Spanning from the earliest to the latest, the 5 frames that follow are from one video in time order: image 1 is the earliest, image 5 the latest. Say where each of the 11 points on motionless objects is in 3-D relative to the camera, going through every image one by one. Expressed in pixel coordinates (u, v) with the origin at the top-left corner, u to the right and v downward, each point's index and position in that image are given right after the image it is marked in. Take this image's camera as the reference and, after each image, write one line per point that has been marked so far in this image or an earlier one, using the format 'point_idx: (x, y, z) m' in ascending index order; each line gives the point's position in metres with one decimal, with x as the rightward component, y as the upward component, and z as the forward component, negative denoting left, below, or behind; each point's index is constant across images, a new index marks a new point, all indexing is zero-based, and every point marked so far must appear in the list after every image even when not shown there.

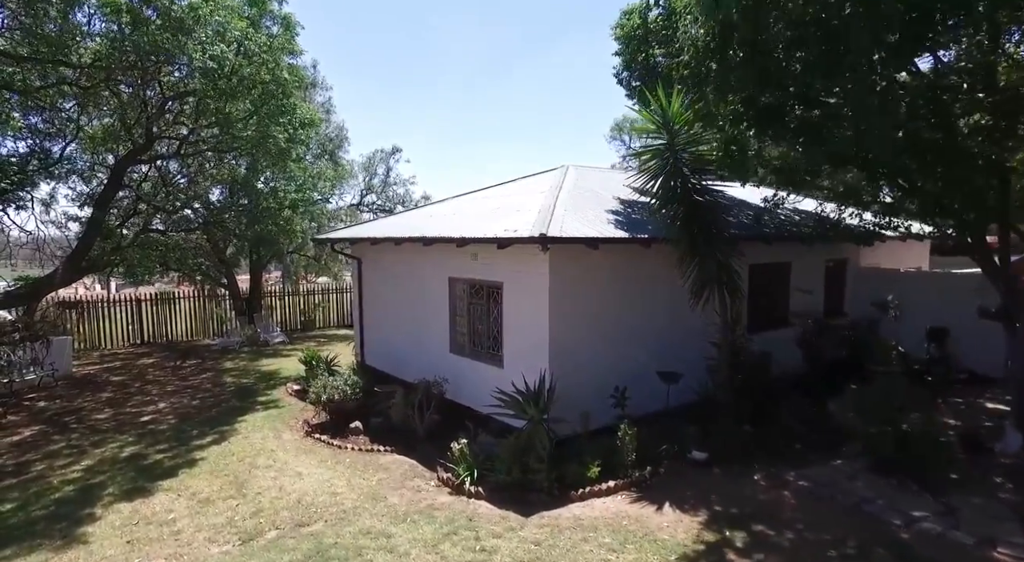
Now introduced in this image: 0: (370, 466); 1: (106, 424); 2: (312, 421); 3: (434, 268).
0: (-1.7, -2.3, +7.4) m
1: (-6.9, -2.4, +10.2) m
2: (-3.1, -2.2, +9.4) m
3: (-1.2, +0.2, +9.6) m
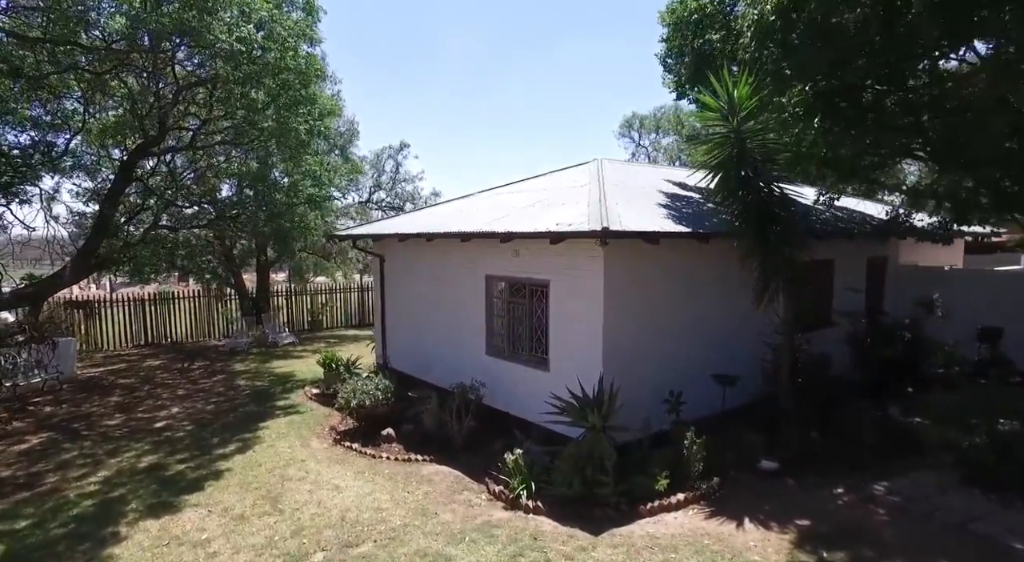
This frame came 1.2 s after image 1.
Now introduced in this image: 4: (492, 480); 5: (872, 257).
0: (-1.1, -2.3, +6.8) m
1: (-6.3, -2.4, +9.6) m
2: (-2.5, -2.2, +8.8) m
3: (-0.7, +0.2, +9.1) m
4: (-0.2, -2.2, +6.6) m
5: (+6.4, +0.4, +10.7) m
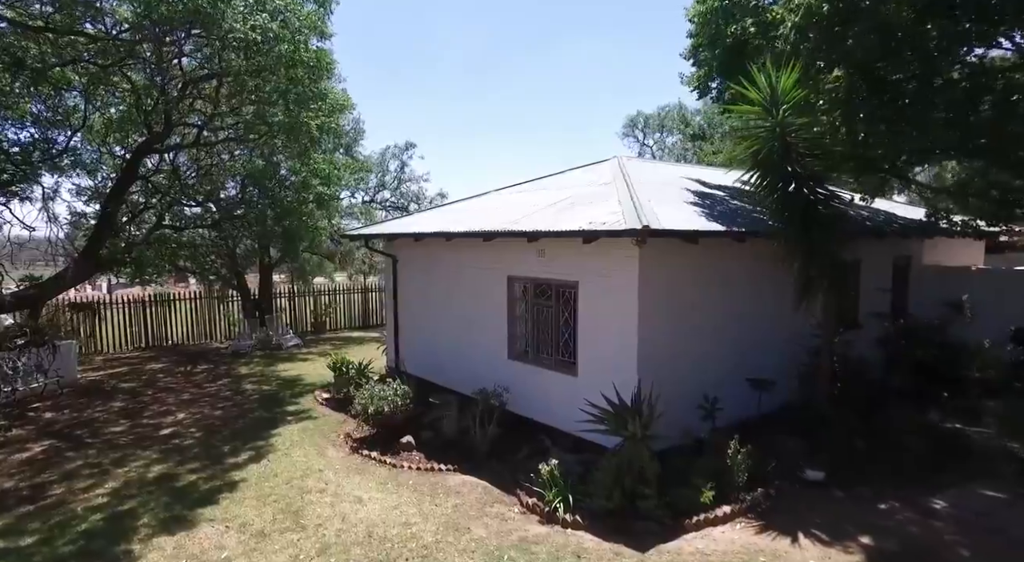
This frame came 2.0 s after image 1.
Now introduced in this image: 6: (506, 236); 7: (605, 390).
0: (-0.8, -2.3, +6.5) m
1: (-6.0, -2.4, +9.2) m
2: (-2.2, -2.2, +8.5) m
3: (-0.3, +0.2, +8.7) m
4: (+0.1, -2.2, +6.3) m
5: (+6.7, +0.4, +10.4) m
6: (-0.1, +0.6, +7.7) m
7: (+1.1, -1.3, +7.0) m
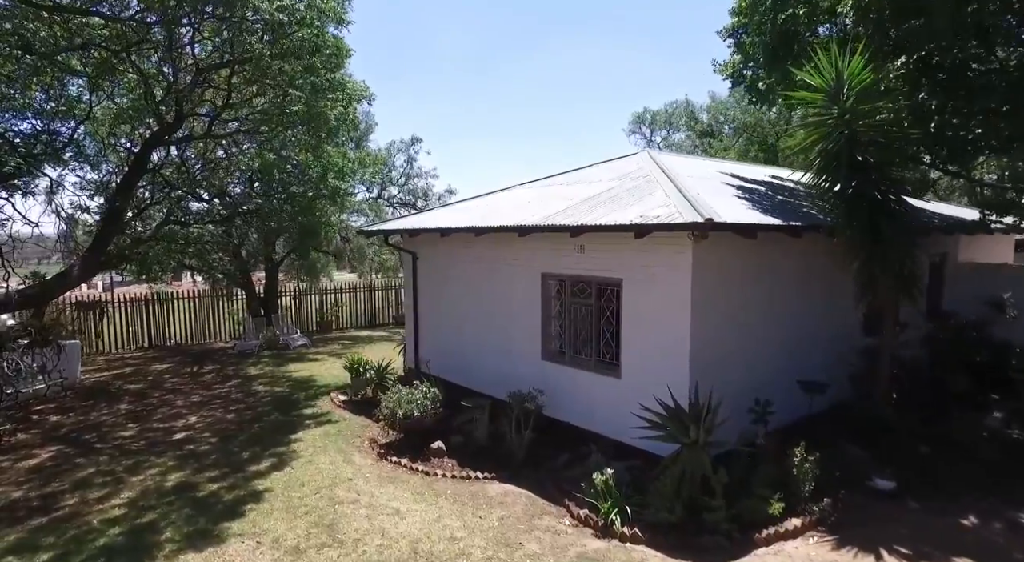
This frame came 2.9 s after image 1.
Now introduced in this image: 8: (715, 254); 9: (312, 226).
0: (-0.3, -2.3, +6.1) m
1: (-5.5, -2.4, +8.8) m
2: (-1.7, -2.2, +8.1) m
3: (+0.1, +0.2, +8.3) m
4: (+0.6, -2.2, +5.9) m
5: (+7.2, +0.5, +10.0) m
6: (+0.4, +0.6, +7.3) m
7: (+1.6, -1.2, +6.7) m
8: (+2.1, +0.3, +6.4) m
9: (-4.4, +1.2, +13.3) m
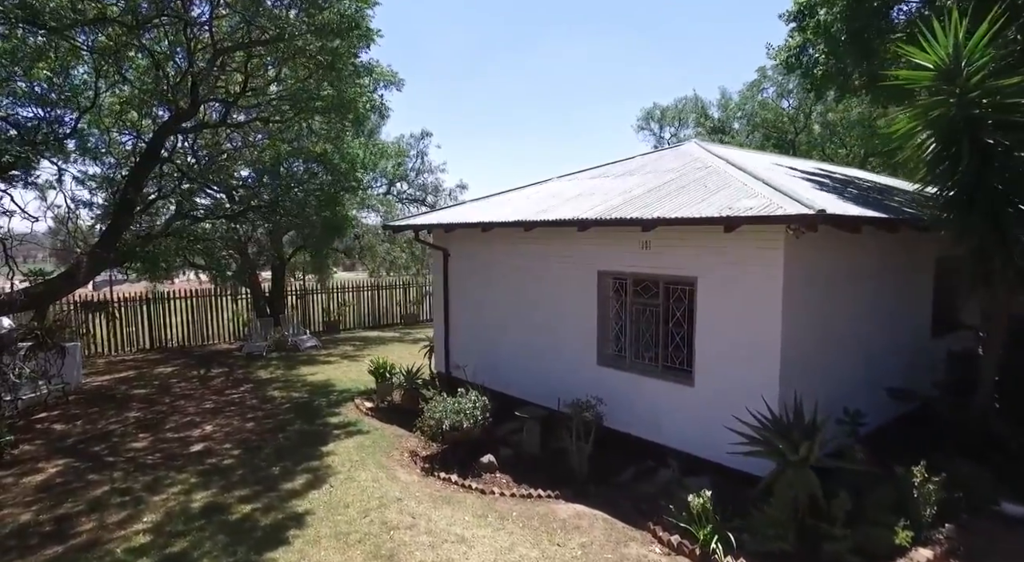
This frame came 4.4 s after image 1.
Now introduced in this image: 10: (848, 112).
0: (+0.4, -2.2, +5.5) m
1: (-4.9, -2.4, +8.1) m
2: (-1.1, -2.1, +7.4) m
3: (+0.8, +0.3, +7.7) m
4: (+1.3, -2.2, +5.3) m
5: (+7.8, +0.5, +9.5) m
6: (+1.1, +0.6, +6.7) m
7: (+2.2, -1.2, +6.0) m
8: (+2.8, +0.3, +5.7) m
9: (-3.8, +1.3, +12.6) m
10: (+10.8, +5.4, +19.0) m
